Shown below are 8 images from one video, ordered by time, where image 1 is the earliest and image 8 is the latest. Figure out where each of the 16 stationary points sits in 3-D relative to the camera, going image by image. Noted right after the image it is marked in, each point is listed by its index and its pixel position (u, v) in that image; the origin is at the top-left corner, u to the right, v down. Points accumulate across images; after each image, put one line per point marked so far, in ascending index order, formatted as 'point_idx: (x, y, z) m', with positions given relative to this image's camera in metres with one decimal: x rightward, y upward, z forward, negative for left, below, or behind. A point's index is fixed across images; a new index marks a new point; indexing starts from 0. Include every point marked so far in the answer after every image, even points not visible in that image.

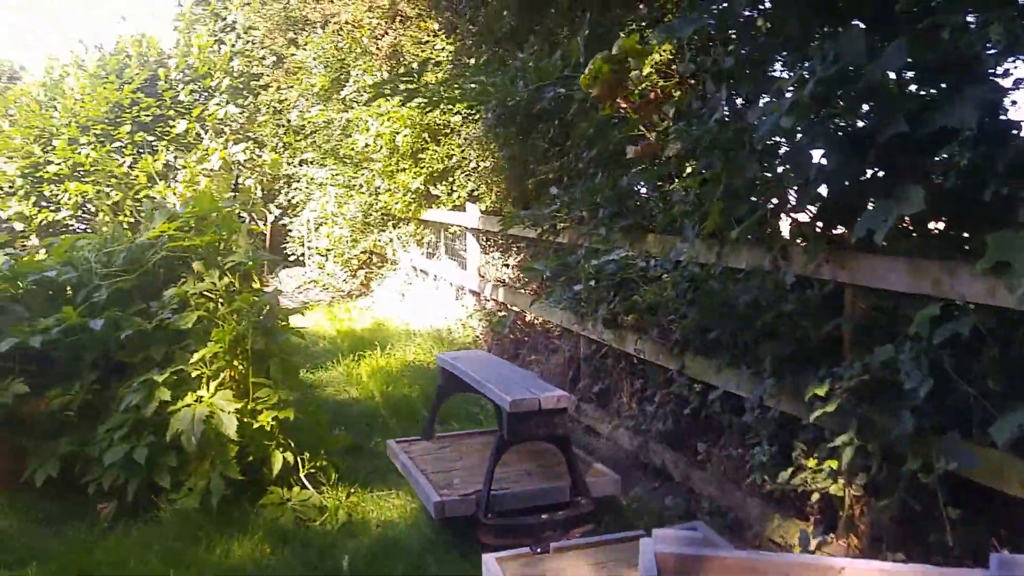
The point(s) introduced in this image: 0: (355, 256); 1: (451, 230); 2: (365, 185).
0: (-2.1, +0.4, +11.4) m
1: (-0.6, +0.6, +9.0) m
2: (-1.8, +1.3, +10.4) m
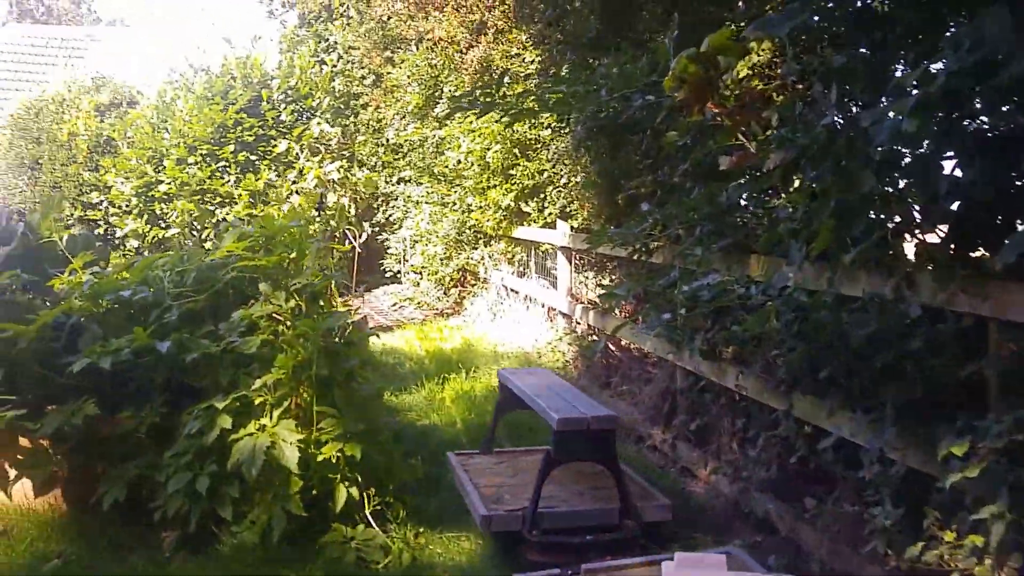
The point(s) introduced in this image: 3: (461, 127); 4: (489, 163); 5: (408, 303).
0: (-0.8, +0.2, +11.2) m
1: (+0.3, +0.4, +8.7) m
2: (-0.7, +1.0, +10.3) m
3: (-0.6, +1.8, +9.5) m
4: (-0.3, +1.3, +9.2) m
5: (-1.5, -0.2, +12.3) m
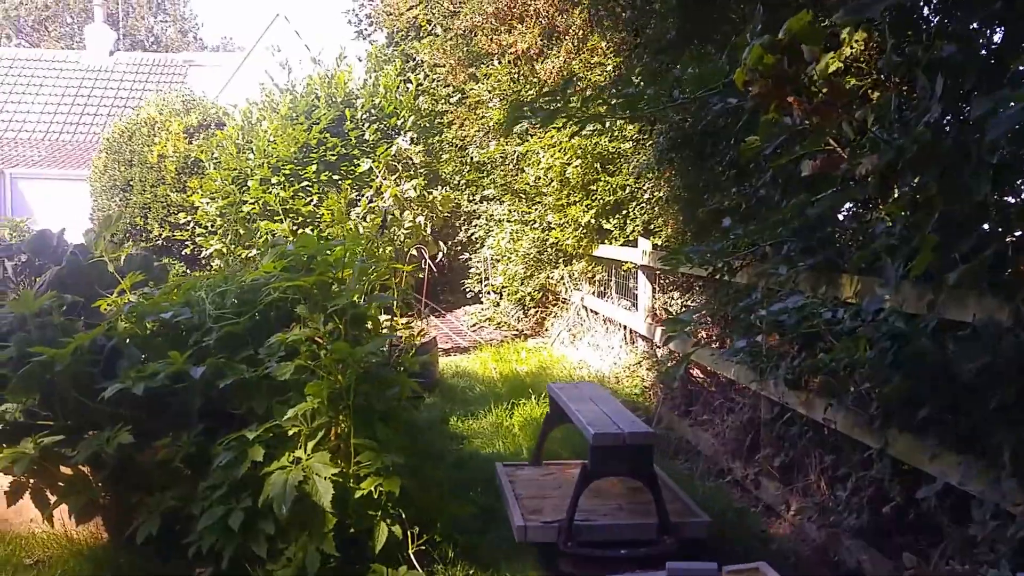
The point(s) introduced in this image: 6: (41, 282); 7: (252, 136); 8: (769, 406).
0: (+0.2, -0.1, +11.0) m
1: (+1.1, +0.2, +8.3) m
2: (+0.3, +0.8, +10.0) m
3: (+0.3, +1.6, +9.3) m
4: (+0.6, +1.1, +8.9) m
5: (-0.4, -0.5, +12.1) m
6: (-2.2, 0.0, +3.9) m
7: (-3.8, +2.2, +12.3) m
8: (+1.3, -0.6, +4.2) m
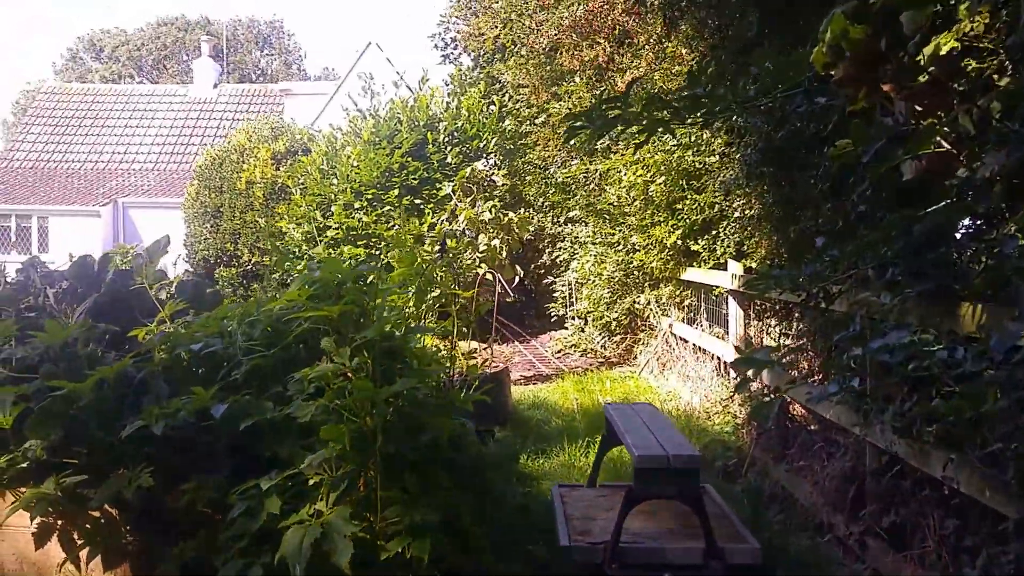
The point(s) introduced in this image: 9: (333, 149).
0: (+1.3, -0.4, +10.5) m
1: (+1.8, 0.0, +7.8) m
2: (+1.2, +0.5, +9.5) m
3: (+1.1, +1.3, +8.8) m
4: (+1.4, +0.9, +8.4) m
5: (+0.8, -0.9, +11.7) m
6: (-1.9, -0.1, +3.7) m
7: (-2.6, +1.8, +12.3) m
8: (+1.5, -0.7, +3.6) m
9: (-2.6, +2.0, +12.5) m
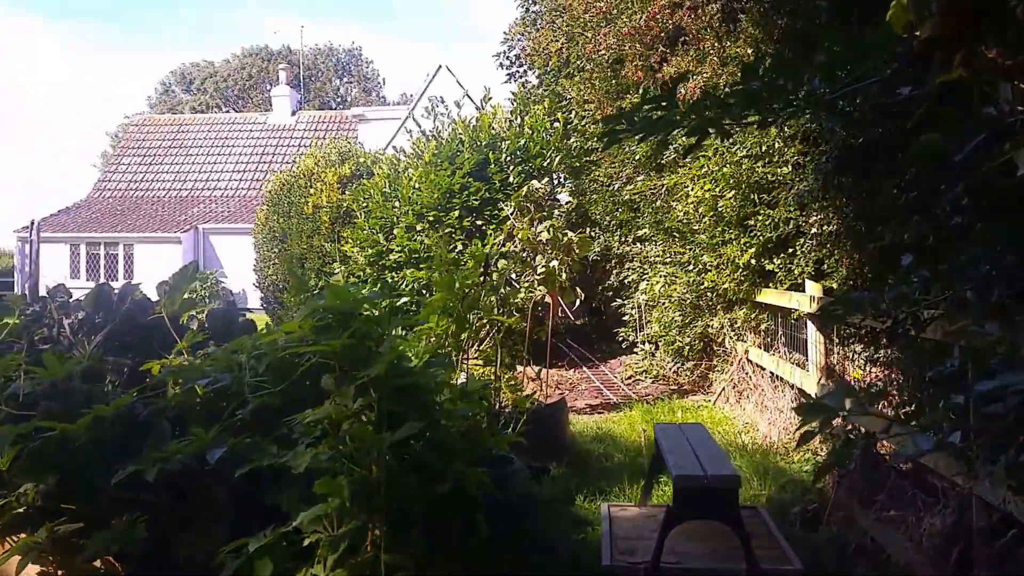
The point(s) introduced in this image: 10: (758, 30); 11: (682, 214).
0: (+2.0, -0.6, +10.0) m
1: (+2.4, -0.2, +7.2) m
2: (+1.9, +0.3, +9.0) m
3: (+1.7, +1.1, +8.4) m
4: (+1.9, +0.7, +7.9) m
5: (+1.7, -1.1, +11.2) m
6: (-1.7, -0.2, +3.5) m
7: (-1.6, +1.5, +12.2) m
8: (+1.7, -0.8, +3.1) m
9: (-1.7, +1.7, +12.4) m
10: (+1.5, +1.6, +5.1) m
11: (+1.7, +0.8, +8.7) m
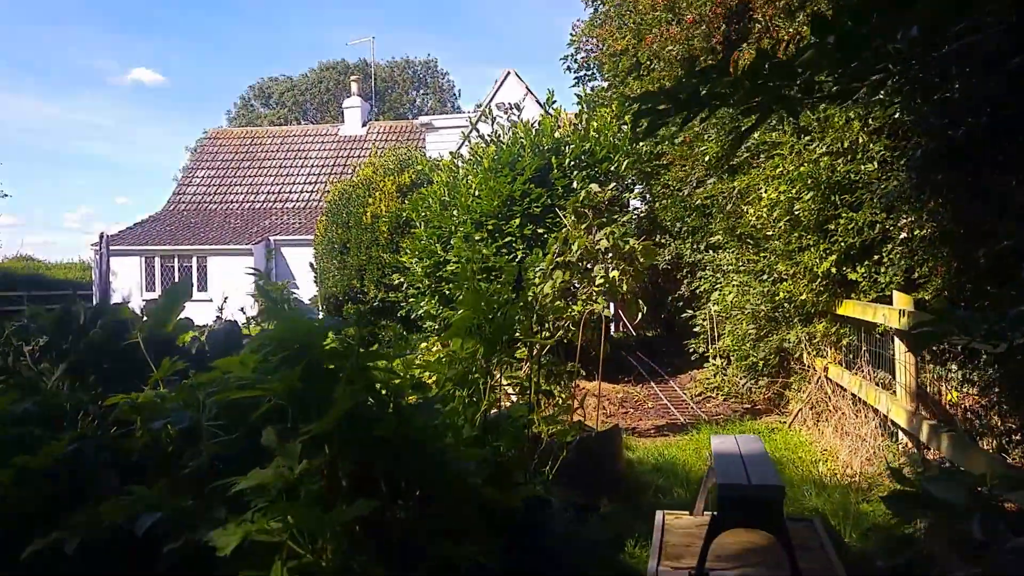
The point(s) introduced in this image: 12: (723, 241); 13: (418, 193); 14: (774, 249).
0: (+2.7, -0.8, +9.2) m
1: (+2.8, -0.3, +6.4) m
2: (+2.5, +0.2, +8.3) m
3: (+2.2, +1.0, +7.6) m
4: (+2.4, +0.6, +7.1) m
5: (+2.5, -1.3, +10.4) m
6: (-1.6, -0.3, +3.1) m
7: (-0.8, +1.3, +11.8) m
8: (+1.7, -0.8, +2.4) m
9: (-0.8, +1.5, +12.0) m
10: (+1.7, +1.5, +4.4) m
11: (+2.3, +0.6, +8.0) m
12: (+2.4, +0.5, +9.7) m
13: (-1.4, +1.4, +12.5) m
14: (+2.4, +0.4, +7.9) m
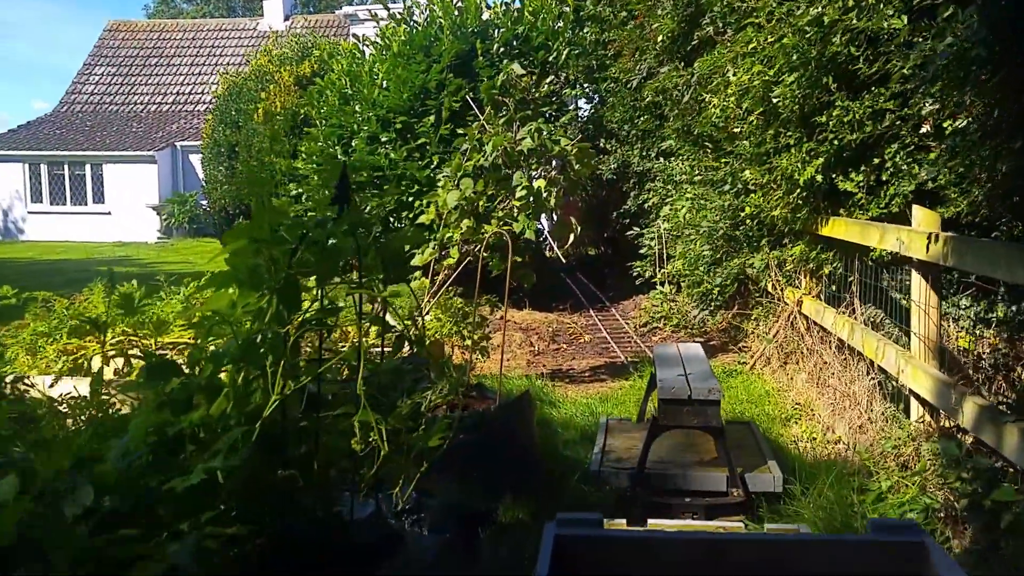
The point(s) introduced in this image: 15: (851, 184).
0: (+1.9, 0.0, +7.7) m
1: (+2.1, +0.2, +4.9) m
2: (+1.7, +0.8, +6.7) m
3: (+1.5, +1.6, +5.9) m
4: (+1.7, +1.1, +5.5) m
5: (+1.6, -0.4, +8.9) m
6: (-2.1, -0.2, +1.3) m
7: (-1.7, +2.4, +9.8) m
8: (+1.3, -0.8, +0.9) m
9: (-1.8, +2.6, +10.0) m
10: (+1.1, +1.8, +2.6) m
11: (+1.5, +1.3, +6.3) m
12: (+1.5, +1.3, +8.0) m
13: (-2.4, +2.5, +10.5) m
14: (+1.7, +1.0, +6.2) m
15: (+2.0, +0.6, +5.0) m
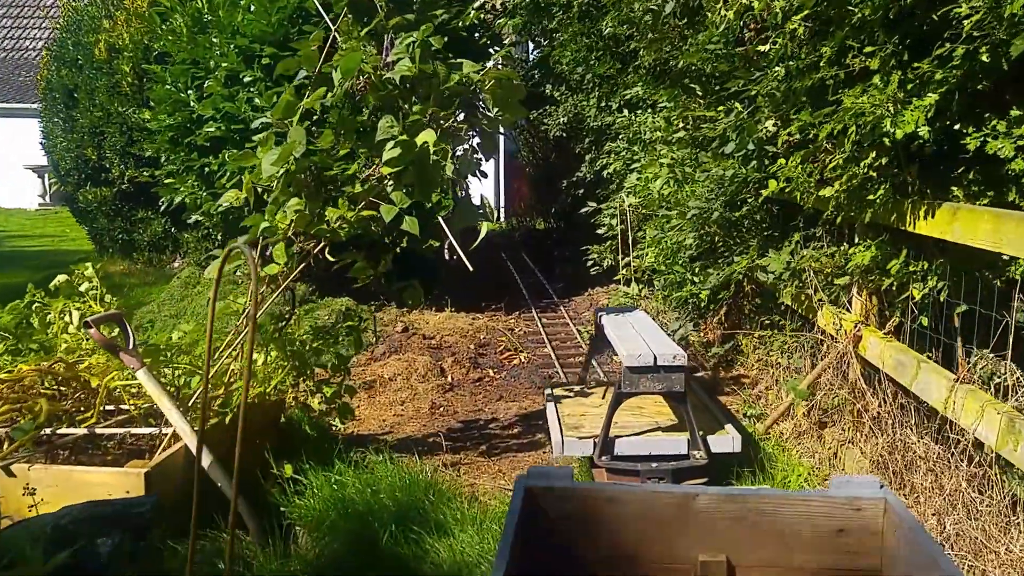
0: (+1.2, 0.0, +5.2) m
1: (+1.6, 0.0, +2.4) m
2: (+1.1, +0.7, +4.2) m
3: (+1.0, +1.5, +3.4) m
4: (+1.2, +1.0, +3.0) m
5: (+0.9, -0.4, +6.5) m
6: (-2.4, -0.5, -1.2) m
7: (-2.5, +2.4, +7.1) m
8: (+1.0, -1.1, -1.5) m
9: (-2.5, +2.6, +7.3) m
10: (+0.8, +1.5, +0.1) m
11: (+1.0, +1.2, +3.8) m
12: (+0.9, +1.3, +5.5) m
13: (-3.1, +2.5, +7.7) m
14: (+1.1, +0.9, +3.7) m
15: (+1.5, +0.4, +2.6) m
